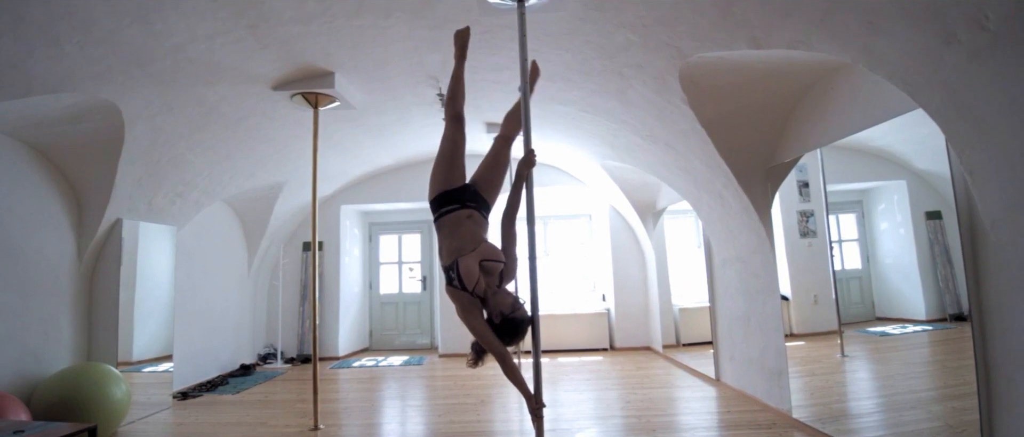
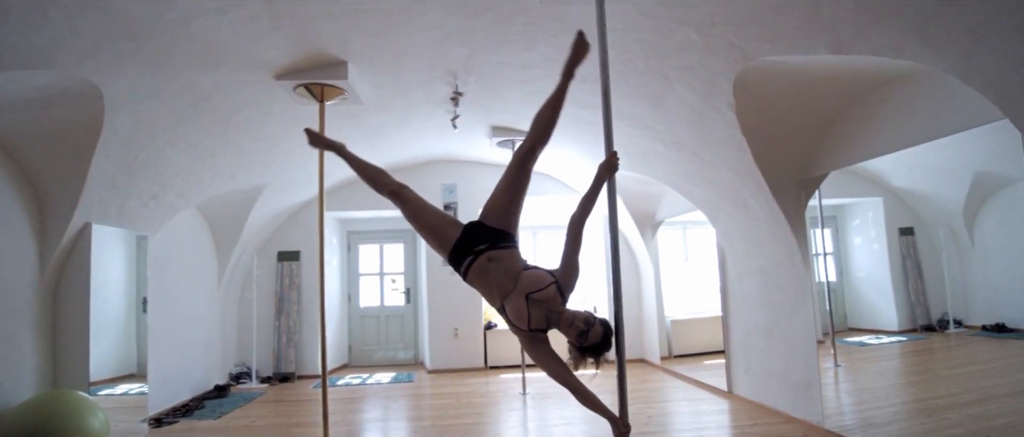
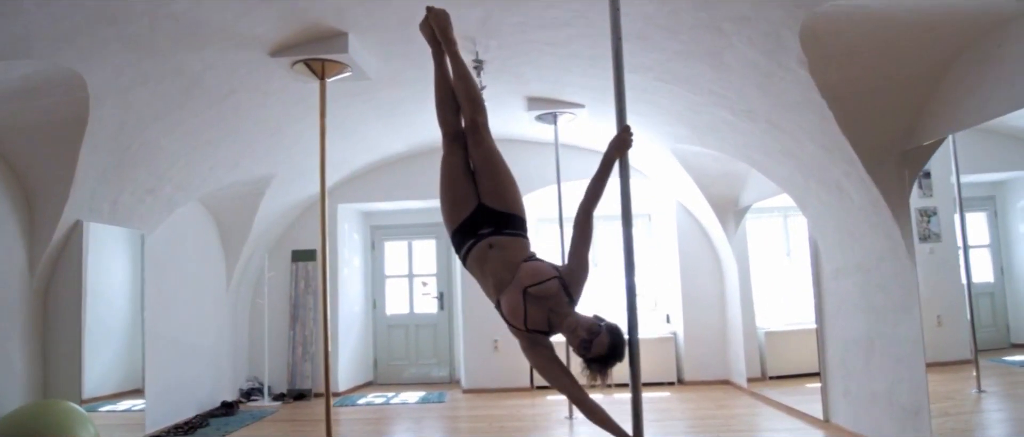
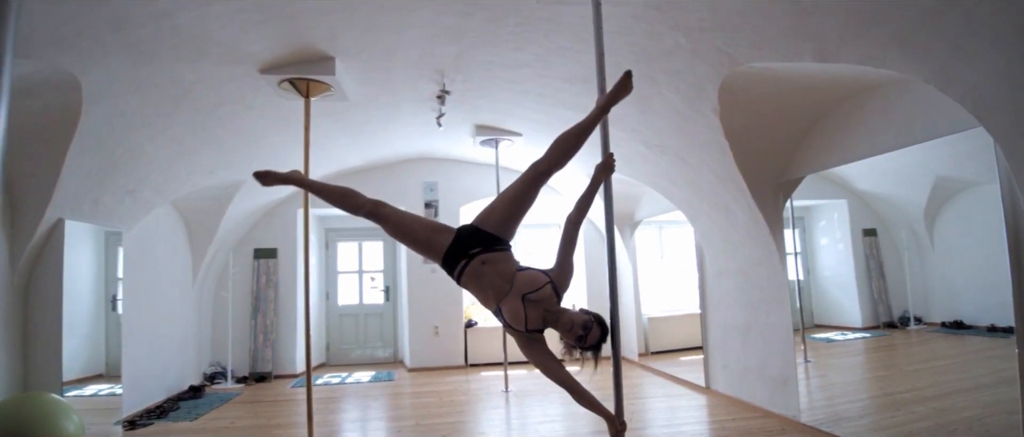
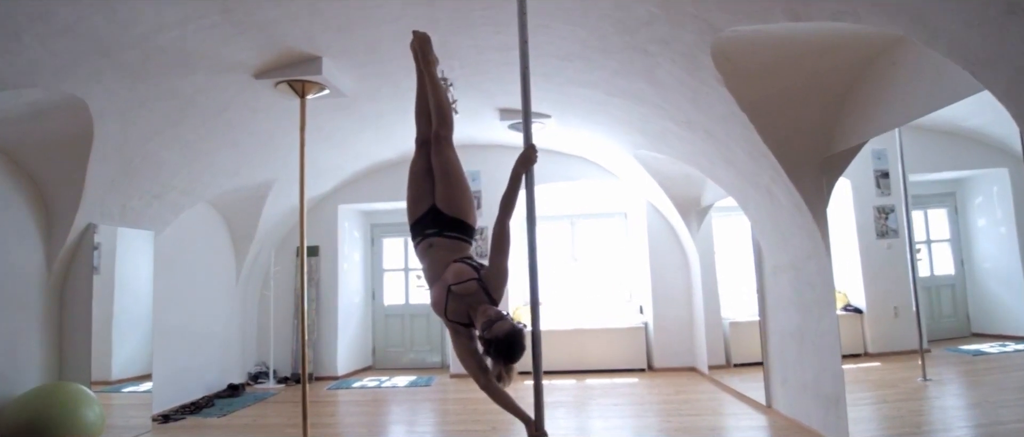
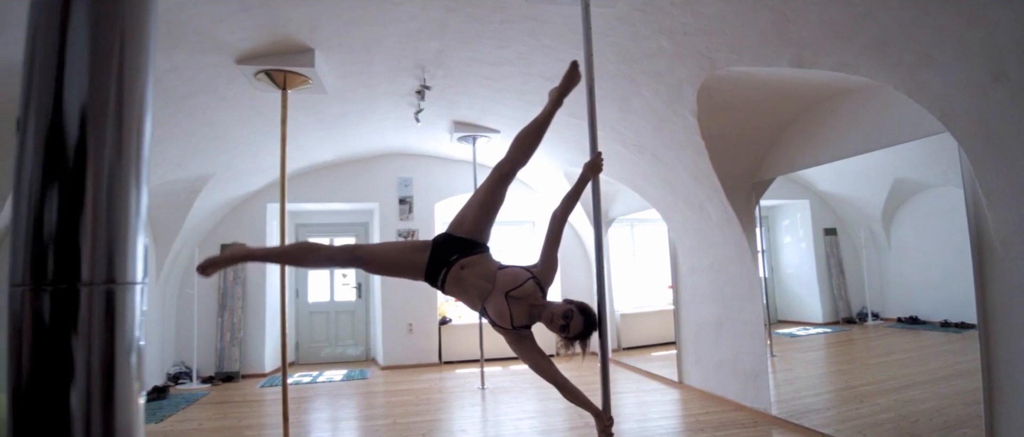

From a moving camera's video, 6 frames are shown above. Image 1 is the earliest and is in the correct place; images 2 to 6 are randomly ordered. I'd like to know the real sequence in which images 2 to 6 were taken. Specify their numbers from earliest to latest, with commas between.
5, 3, 2, 4, 6
